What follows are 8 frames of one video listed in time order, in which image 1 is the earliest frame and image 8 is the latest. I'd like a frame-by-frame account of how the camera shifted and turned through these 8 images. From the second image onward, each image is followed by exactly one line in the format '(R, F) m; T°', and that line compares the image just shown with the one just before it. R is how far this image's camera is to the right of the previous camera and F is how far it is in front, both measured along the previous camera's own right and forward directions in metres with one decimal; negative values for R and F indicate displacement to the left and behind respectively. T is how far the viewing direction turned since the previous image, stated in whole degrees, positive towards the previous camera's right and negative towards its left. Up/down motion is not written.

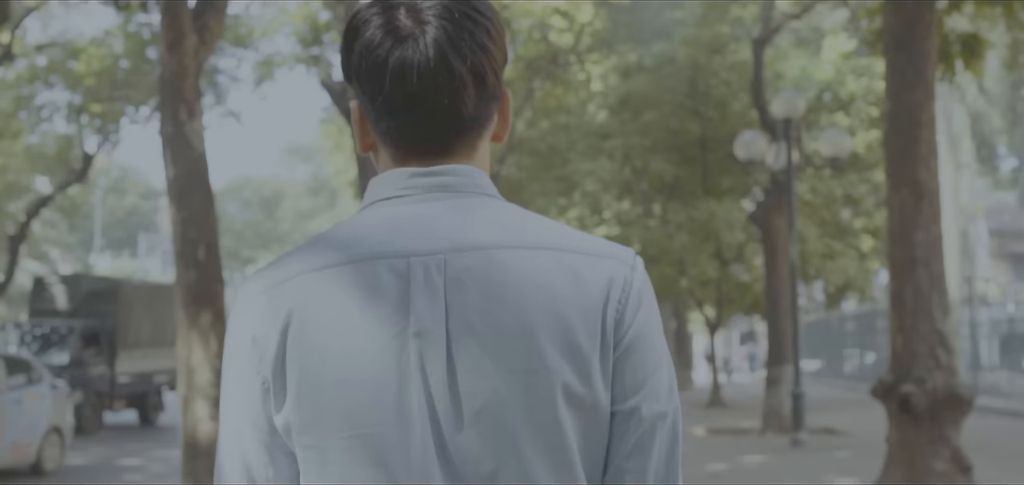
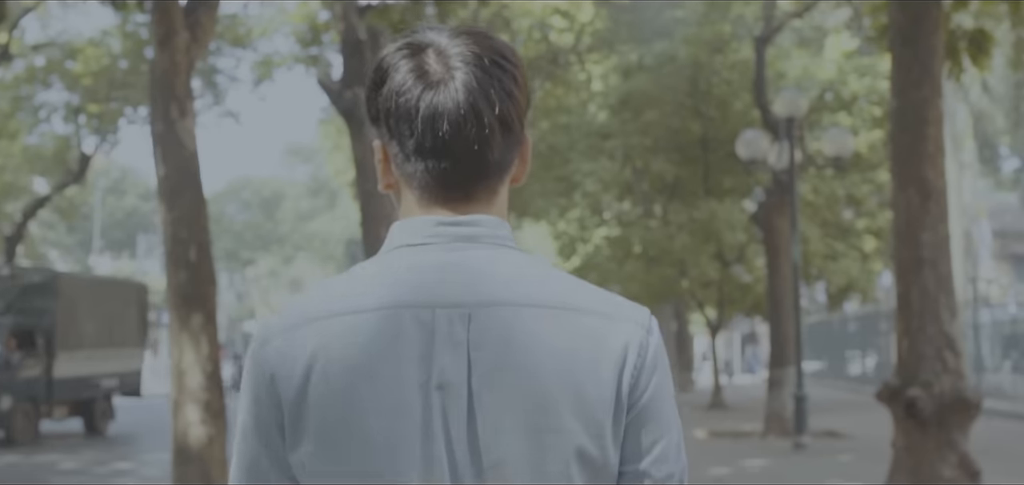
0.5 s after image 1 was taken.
(0.0, +0.2) m; 0°
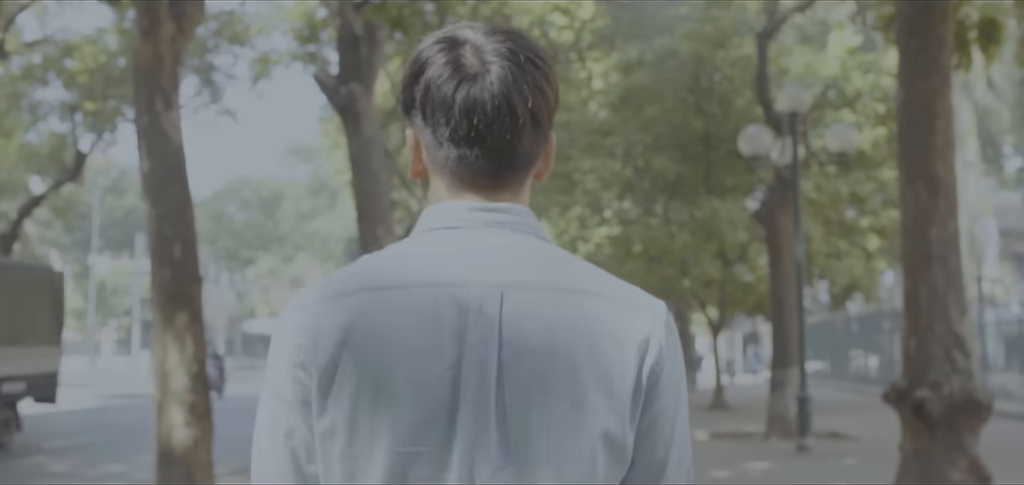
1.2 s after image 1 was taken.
(0.0, +0.3) m; 0°
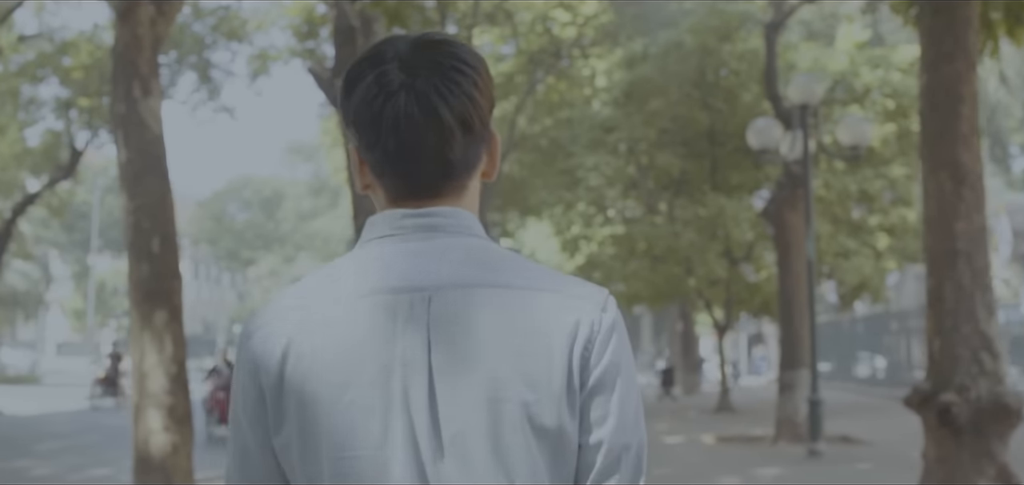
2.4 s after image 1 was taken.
(0.0, +0.5) m; 0°
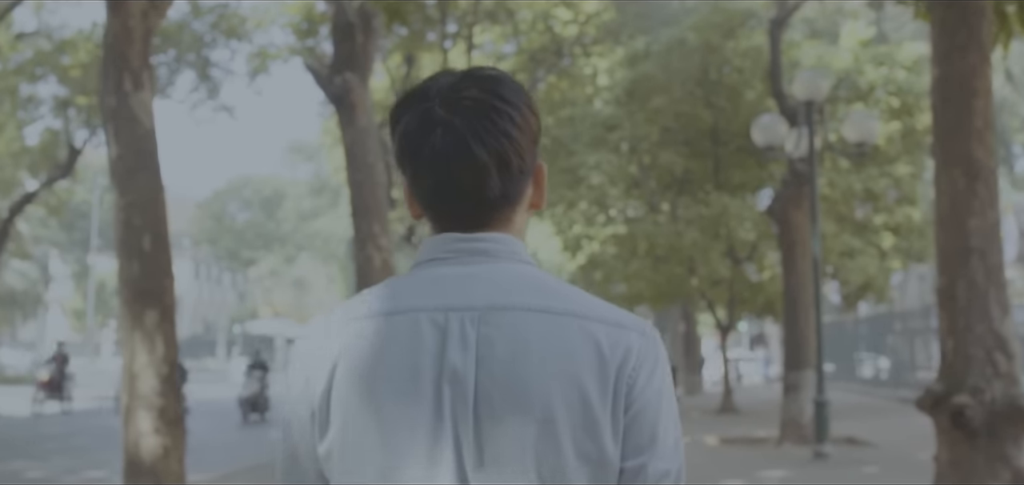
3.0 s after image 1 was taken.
(0.0, +0.2) m; 0°
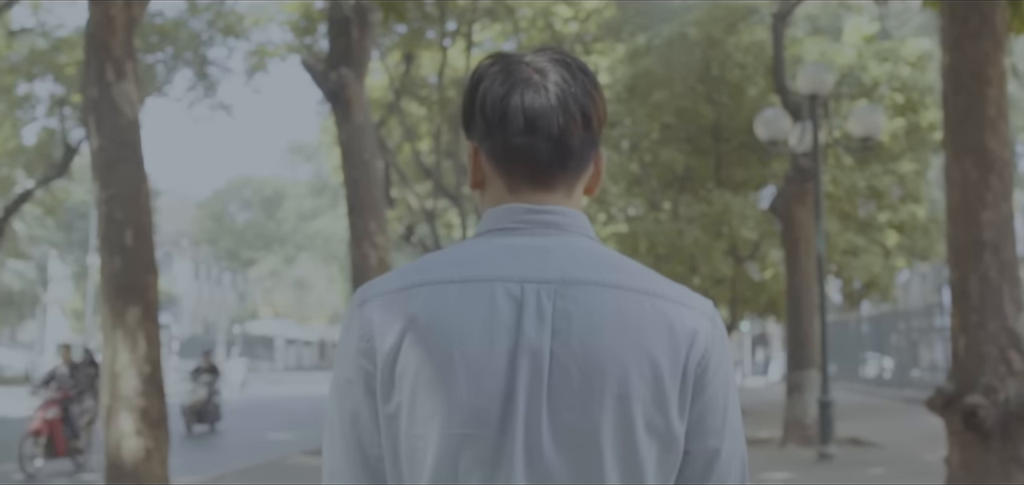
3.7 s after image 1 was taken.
(0.0, +0.3) m; 0°
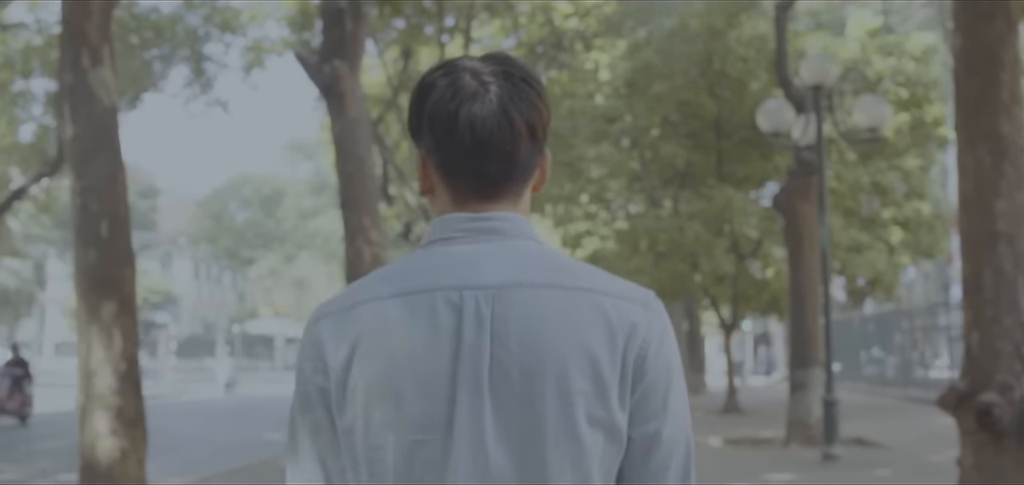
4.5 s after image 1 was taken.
(0.0, +0.3) m; 0°
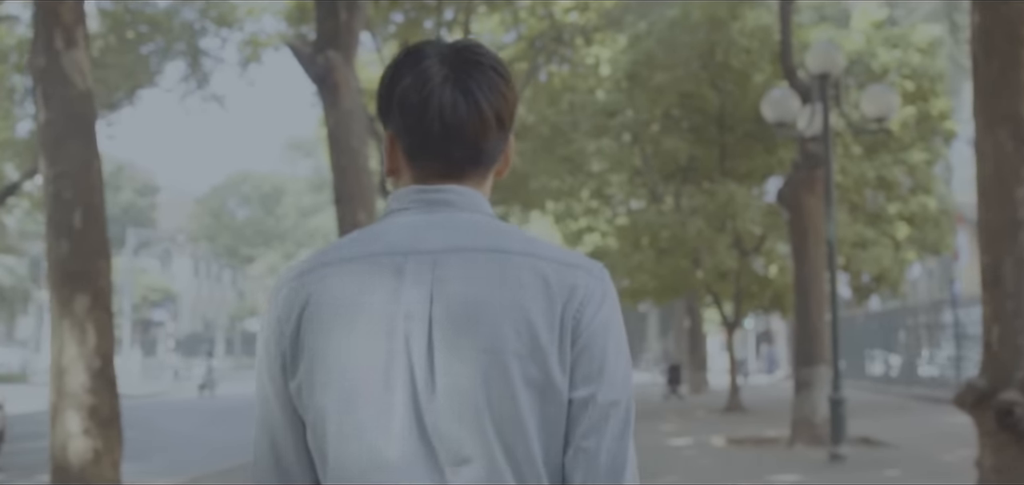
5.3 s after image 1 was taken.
(0.0, +0.4) m; 0°
